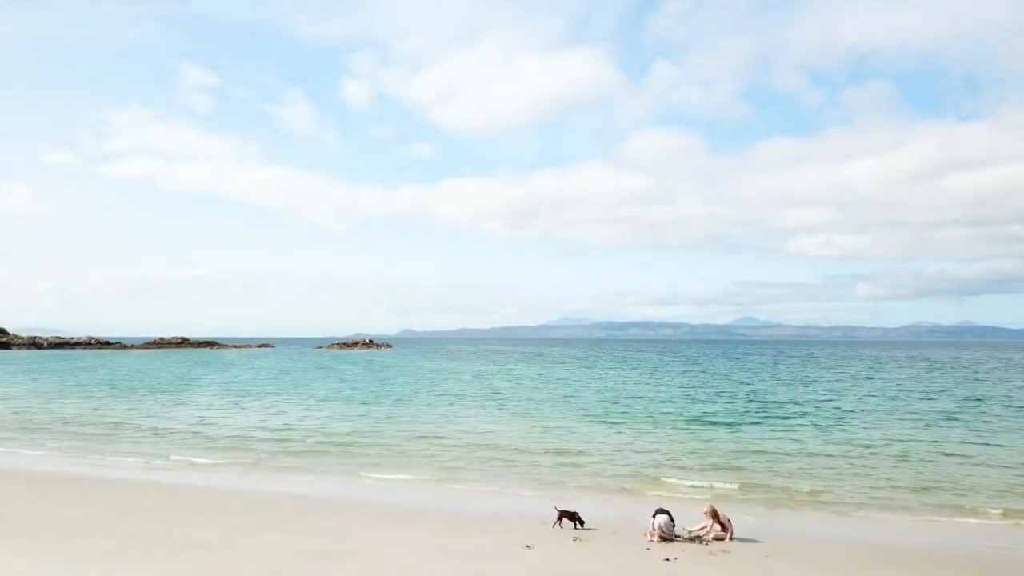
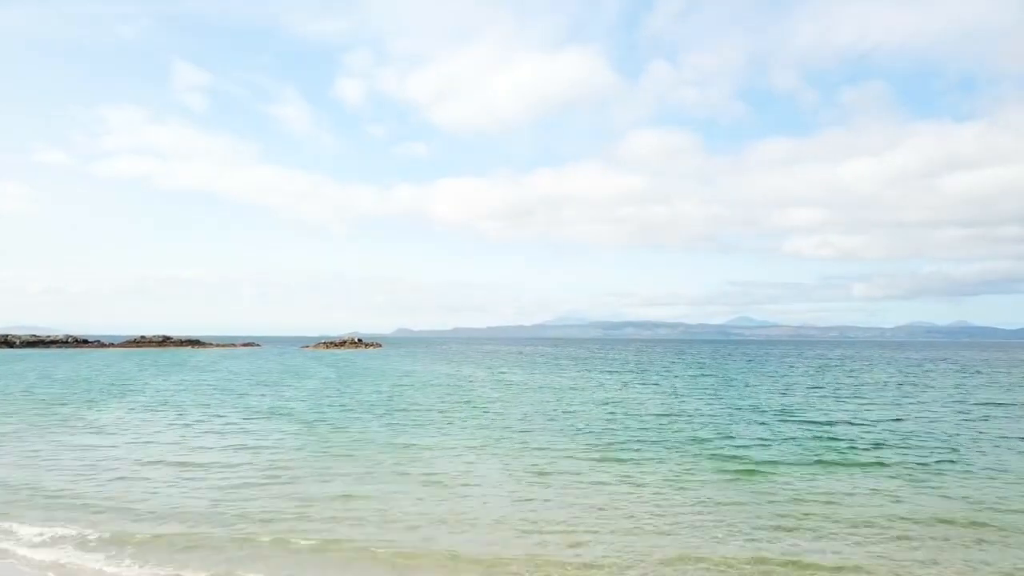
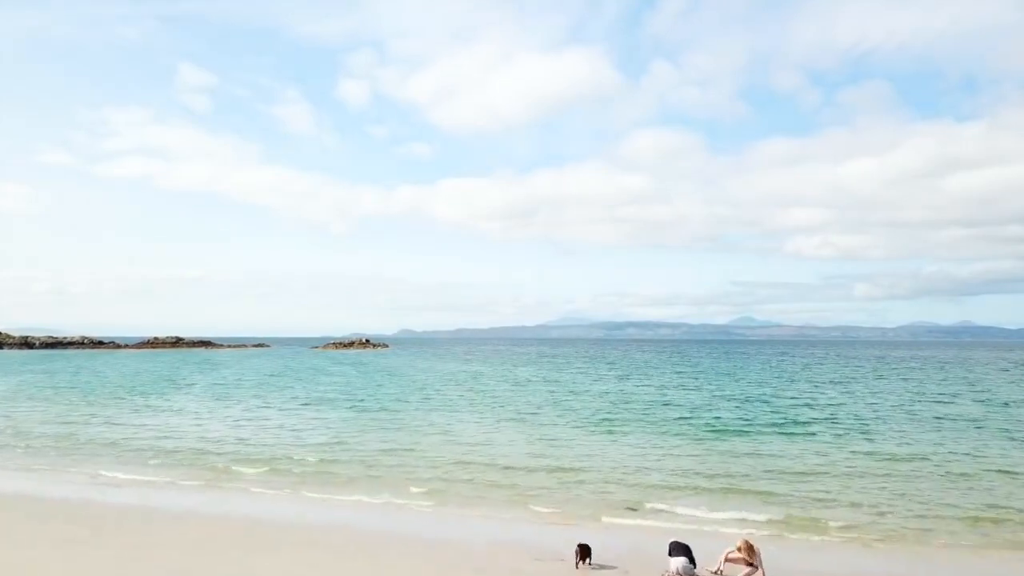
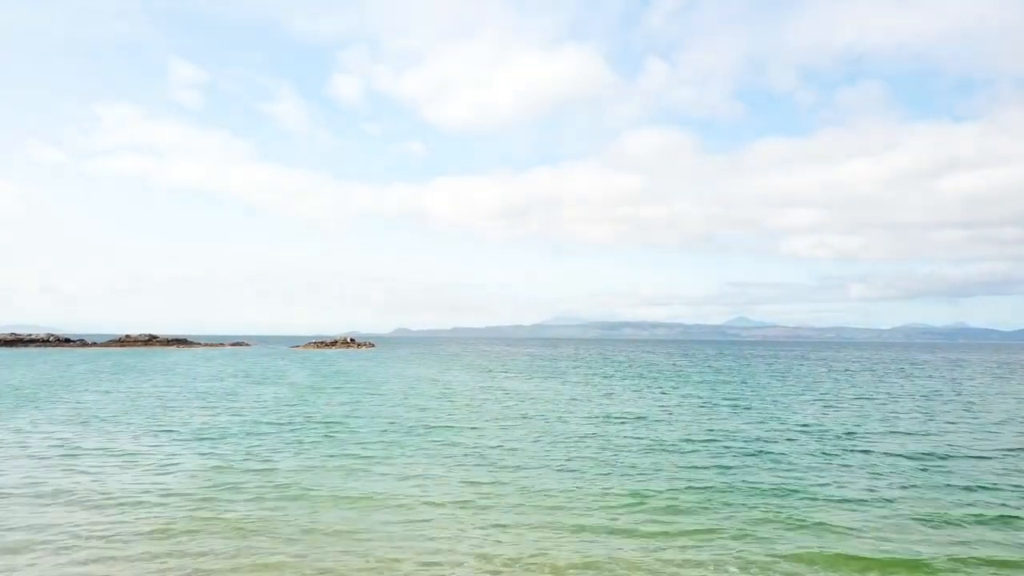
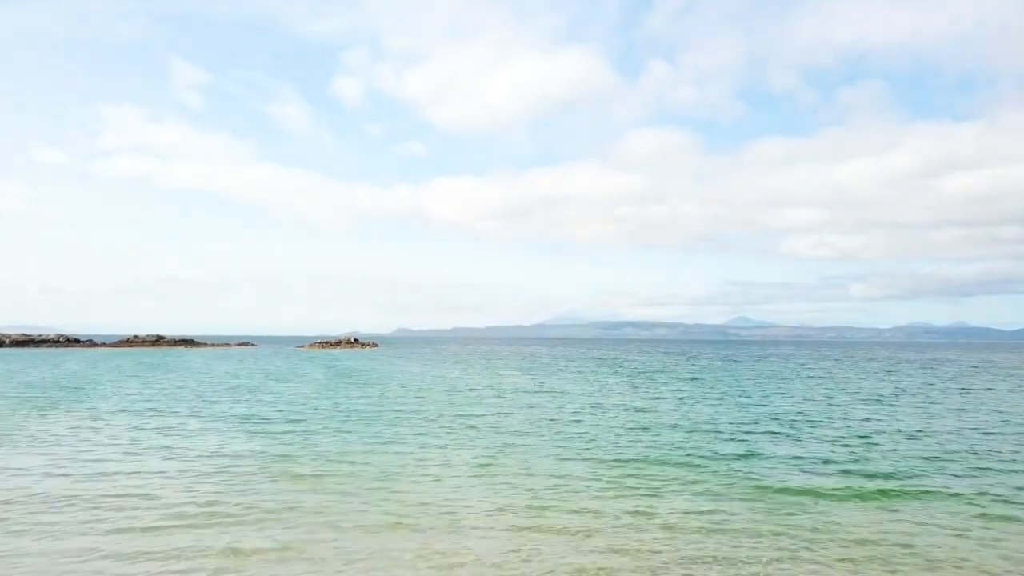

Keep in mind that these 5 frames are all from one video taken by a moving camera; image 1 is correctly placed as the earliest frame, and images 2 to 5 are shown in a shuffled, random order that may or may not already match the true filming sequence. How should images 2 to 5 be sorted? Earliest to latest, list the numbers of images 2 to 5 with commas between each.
3, 2, 5, 4
